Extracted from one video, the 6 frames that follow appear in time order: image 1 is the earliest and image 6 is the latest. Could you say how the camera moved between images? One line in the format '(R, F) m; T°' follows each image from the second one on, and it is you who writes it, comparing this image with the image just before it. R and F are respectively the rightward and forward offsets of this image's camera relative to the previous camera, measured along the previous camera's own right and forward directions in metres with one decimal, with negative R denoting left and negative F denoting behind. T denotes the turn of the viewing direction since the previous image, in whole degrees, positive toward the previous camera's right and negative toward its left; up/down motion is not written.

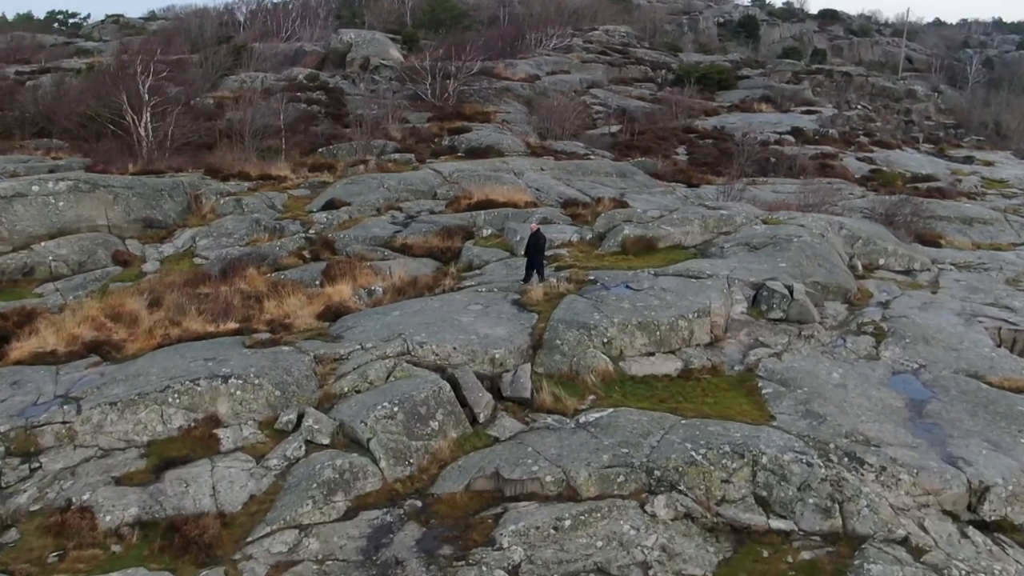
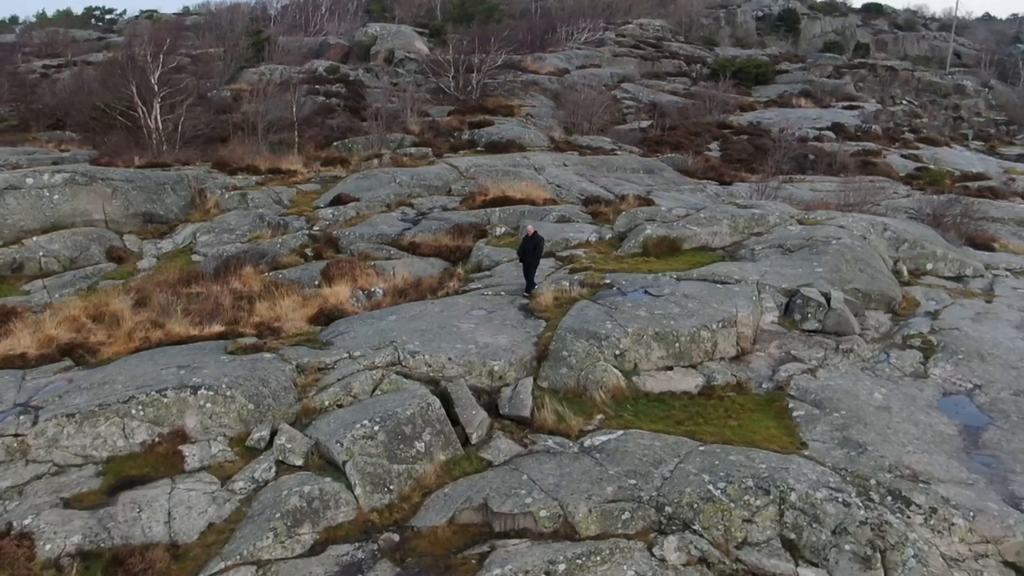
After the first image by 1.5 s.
(+0.4, +1.1) m; -3°
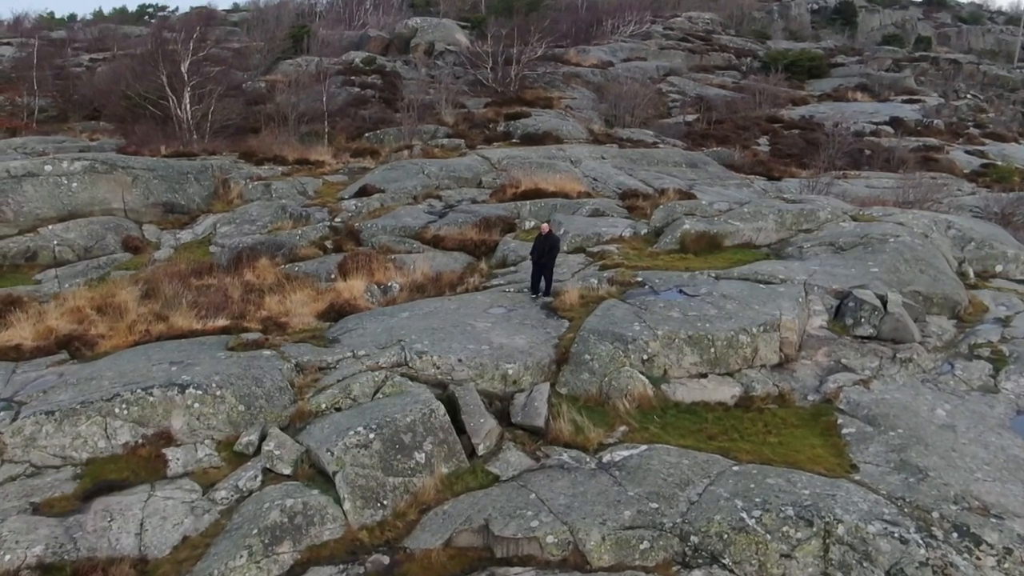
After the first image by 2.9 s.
(+0.4, +0.9) m; -4°
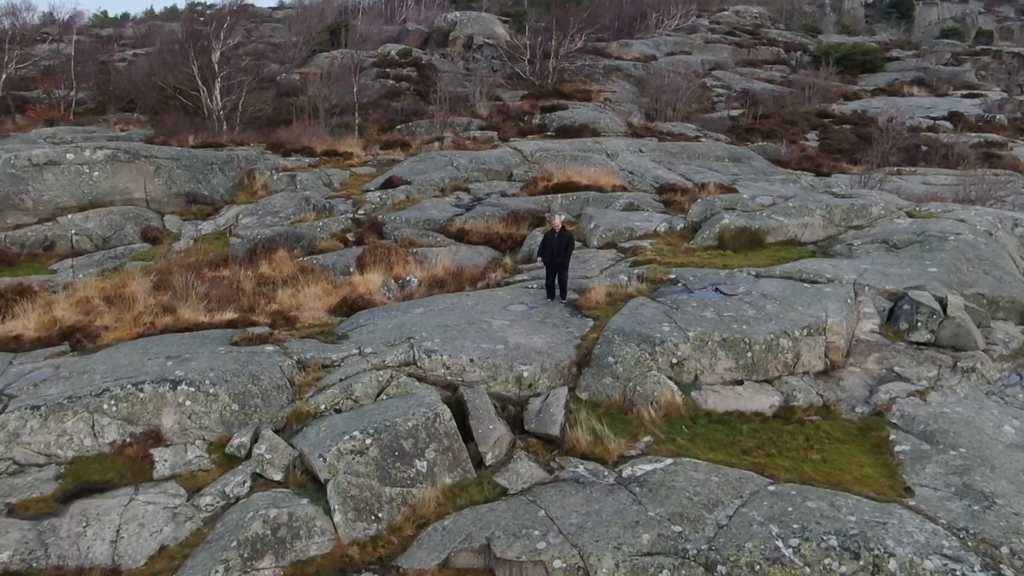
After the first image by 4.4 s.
(+0.3, +0.7) m; -3°
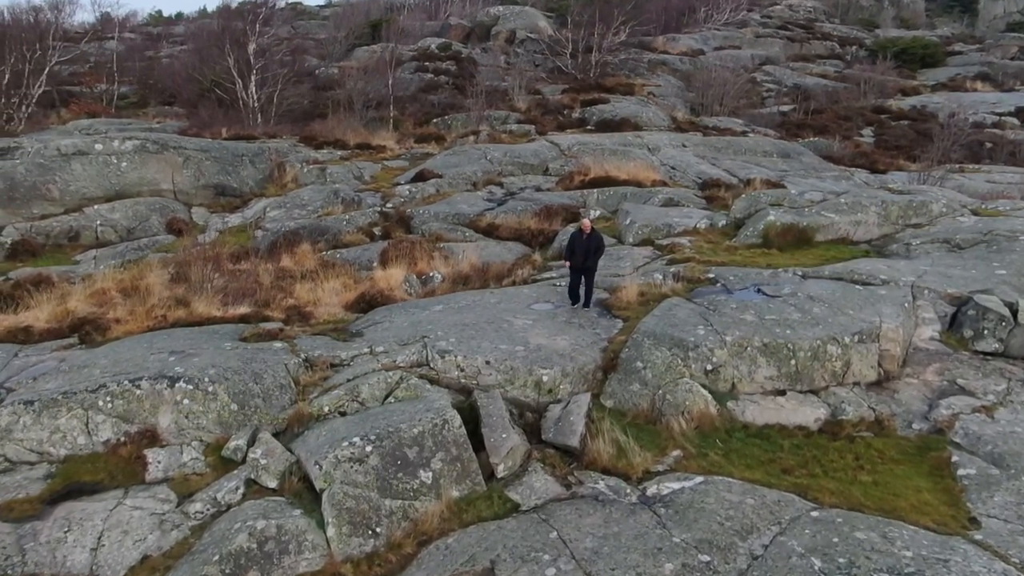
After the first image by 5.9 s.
(+0.3, +0.6) m; -4°
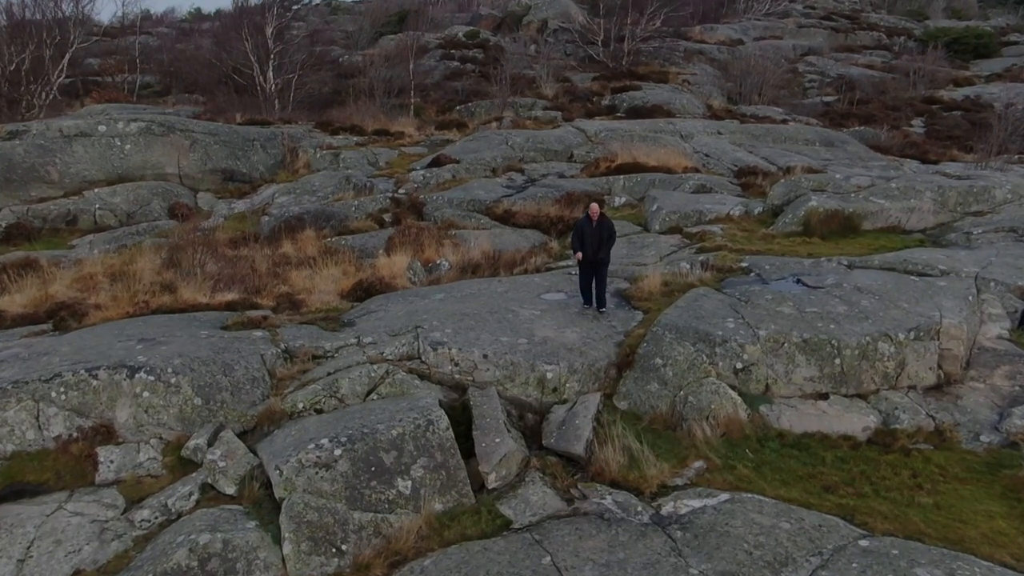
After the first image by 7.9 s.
(+0.4, +0.9) m; -3°
